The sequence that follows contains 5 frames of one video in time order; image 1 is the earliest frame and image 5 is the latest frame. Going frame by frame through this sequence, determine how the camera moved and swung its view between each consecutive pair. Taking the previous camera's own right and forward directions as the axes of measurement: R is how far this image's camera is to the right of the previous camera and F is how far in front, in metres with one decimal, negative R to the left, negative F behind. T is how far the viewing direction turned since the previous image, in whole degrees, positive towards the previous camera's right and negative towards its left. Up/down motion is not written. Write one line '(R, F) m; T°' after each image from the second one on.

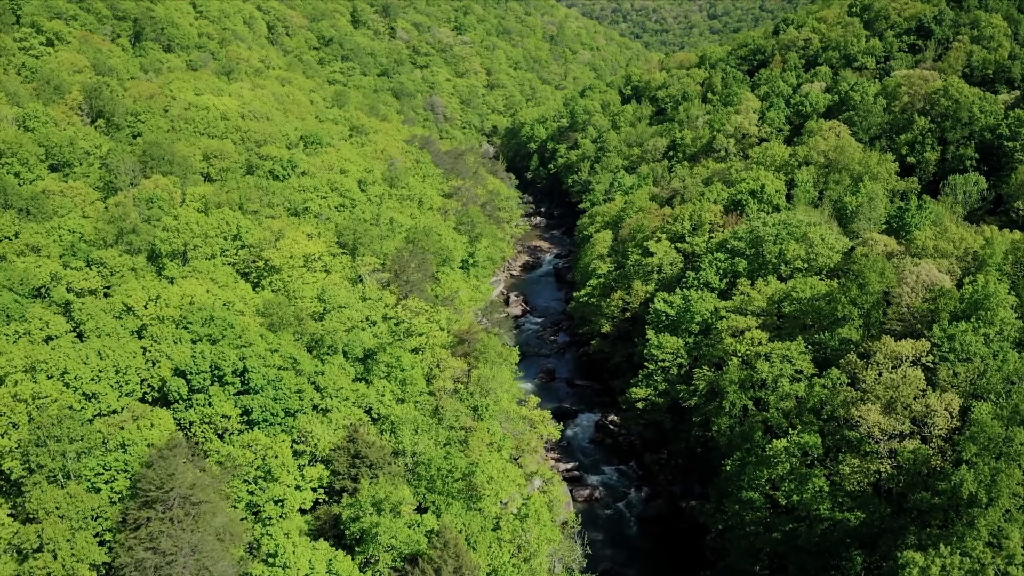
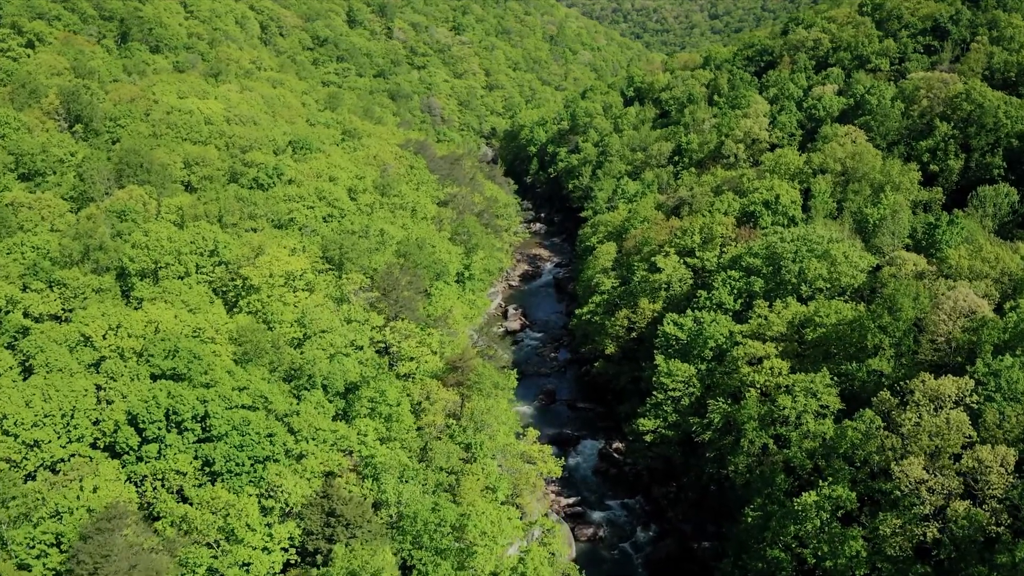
(+0.2, +4.3) m; 0°
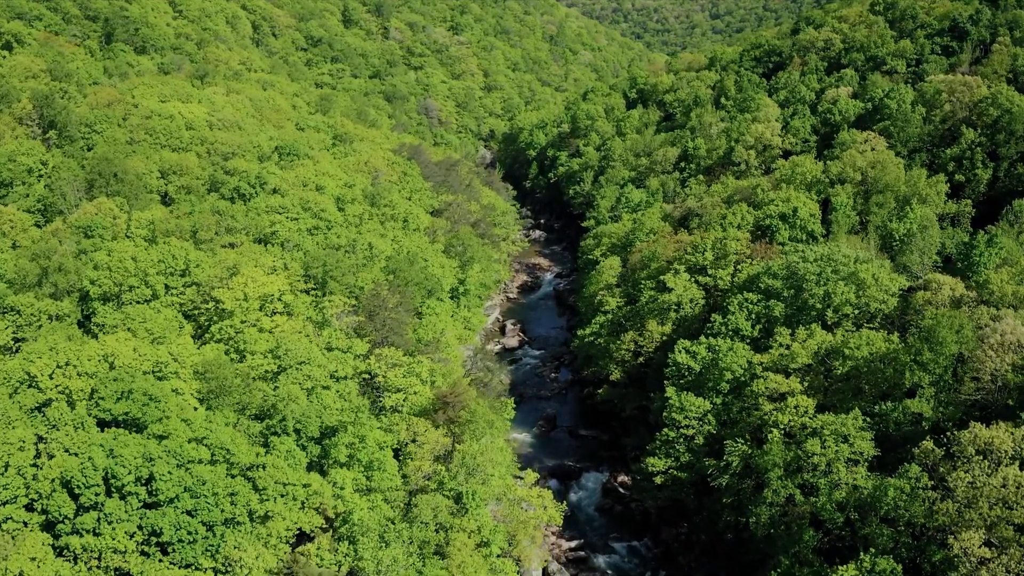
(+0.2, +4.6) m; 0°
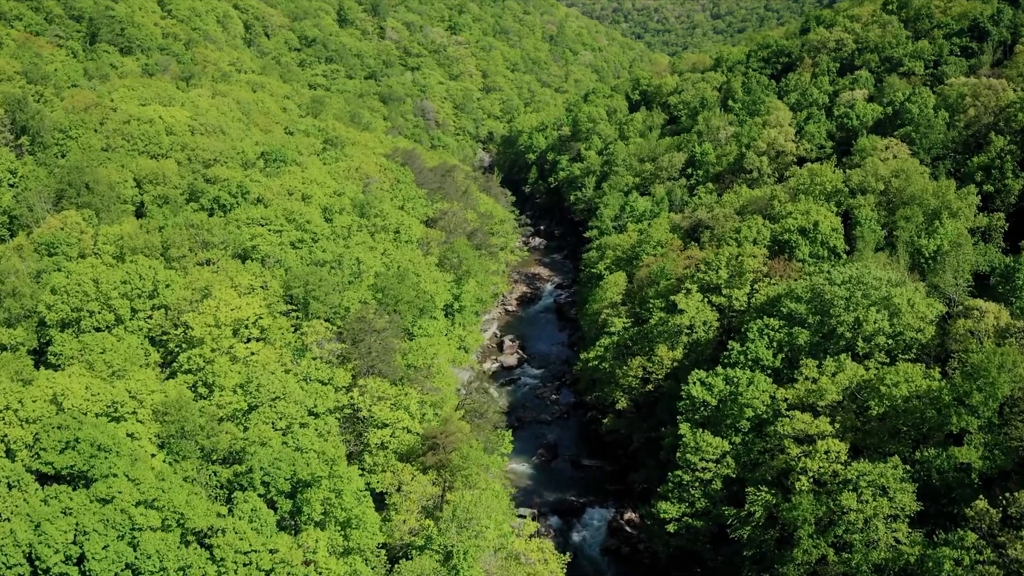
(+0.1, +4.4) m; 0°
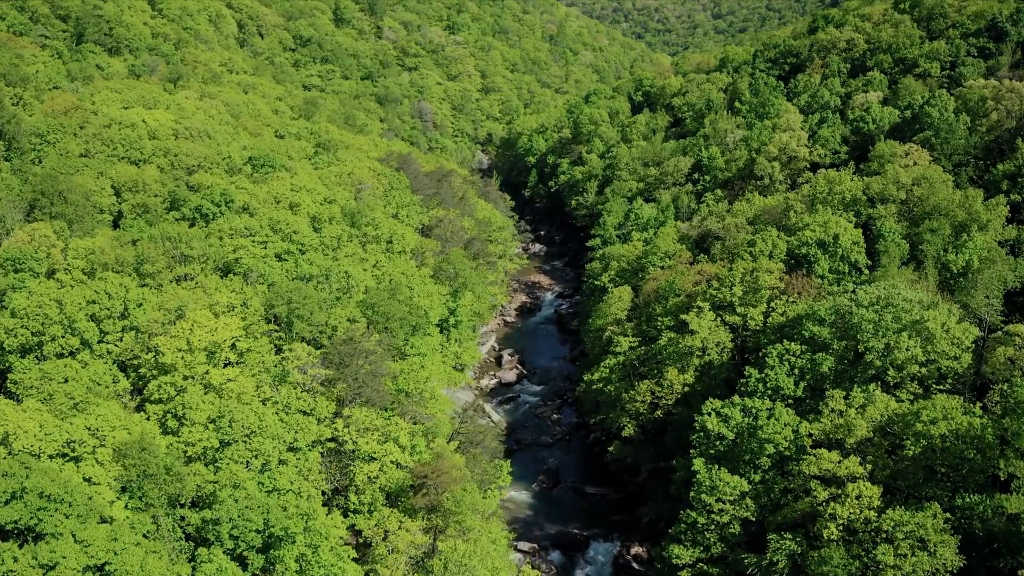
(+0.1, +3.5) m; 0°
